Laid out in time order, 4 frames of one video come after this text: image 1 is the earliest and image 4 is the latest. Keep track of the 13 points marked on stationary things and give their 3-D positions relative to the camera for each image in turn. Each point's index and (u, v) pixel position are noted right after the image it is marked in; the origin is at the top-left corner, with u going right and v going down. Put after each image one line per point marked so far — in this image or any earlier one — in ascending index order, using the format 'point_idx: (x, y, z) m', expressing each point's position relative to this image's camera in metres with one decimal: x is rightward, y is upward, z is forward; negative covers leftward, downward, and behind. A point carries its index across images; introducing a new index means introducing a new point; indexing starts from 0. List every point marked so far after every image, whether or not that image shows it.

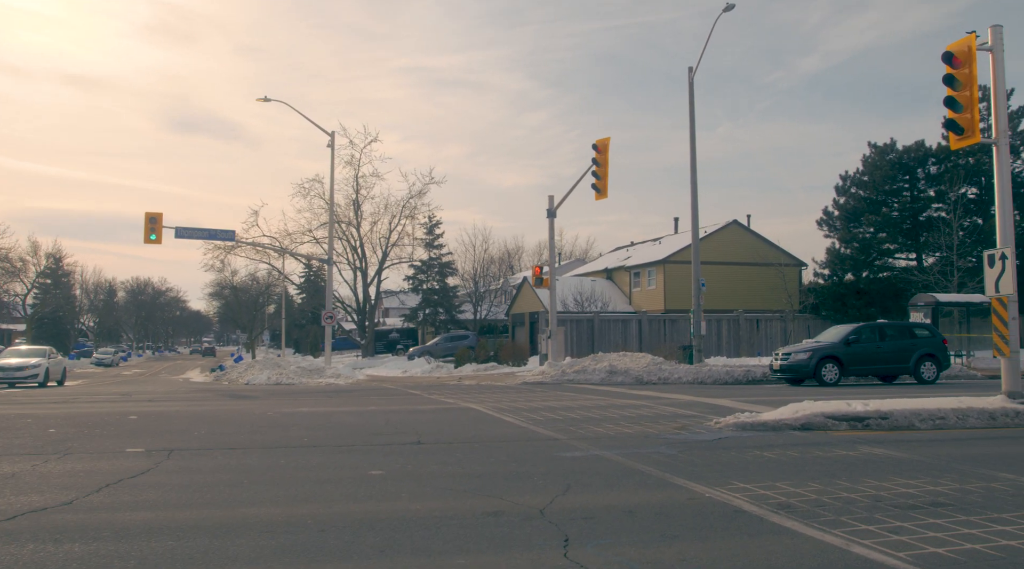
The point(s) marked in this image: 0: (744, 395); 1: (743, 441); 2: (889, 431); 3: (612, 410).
0: (+5.2, -2.5, +18.5) m
1: (+3.2, -2.2, +11.6) m
2: (+5.7, -2.2, +12.5) m
3: (+2.0, -2.5, +16.4) m
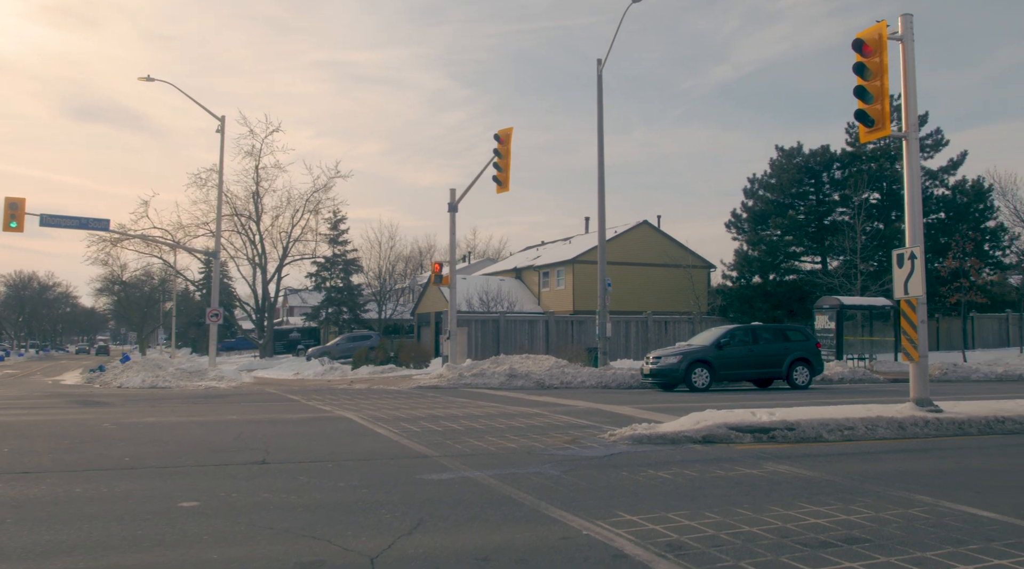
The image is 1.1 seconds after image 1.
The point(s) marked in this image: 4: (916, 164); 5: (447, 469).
0: (+2.8, -2.5, +17.3) m
1: (+1.5, -2.1, +10.2) m
2: (+3.9, -2.2, +11.4) m
3: (-0.2, -2.4, +14.9) m
4: (+6.7, +2.2, +13.6) m
5: (-0.8, -2.2, +9.7) m
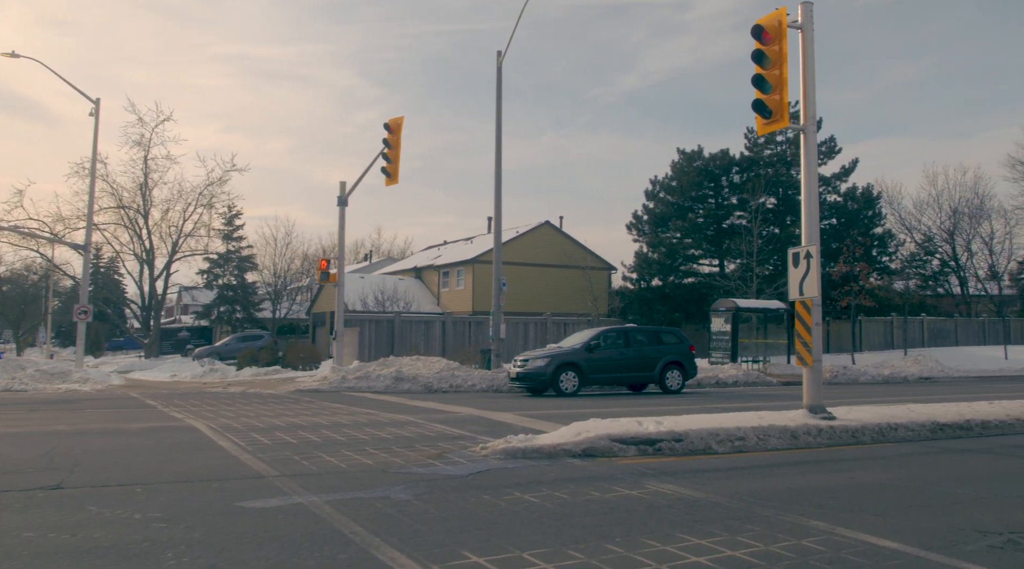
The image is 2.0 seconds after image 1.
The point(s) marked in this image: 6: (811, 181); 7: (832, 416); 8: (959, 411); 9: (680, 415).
0: (+0.4, -2.4, +16.1) m
1: (-0.1, -2.1, +9.0) m
2: (+2.2, -2.2, +10.4) m
3: (-2.3, -2.4, +13.4) m
4: (+4.7, +2.2, +12.9) m
5: (-2.3, -2.1, +8.2) m
6: (+4.6, +1.6, +12.9) m
7: (+4.8, -2.0, +12.3) m
8: (+7.2, -2.0, +13.3) m
9: (+2.5, -1.9, +12.3) m
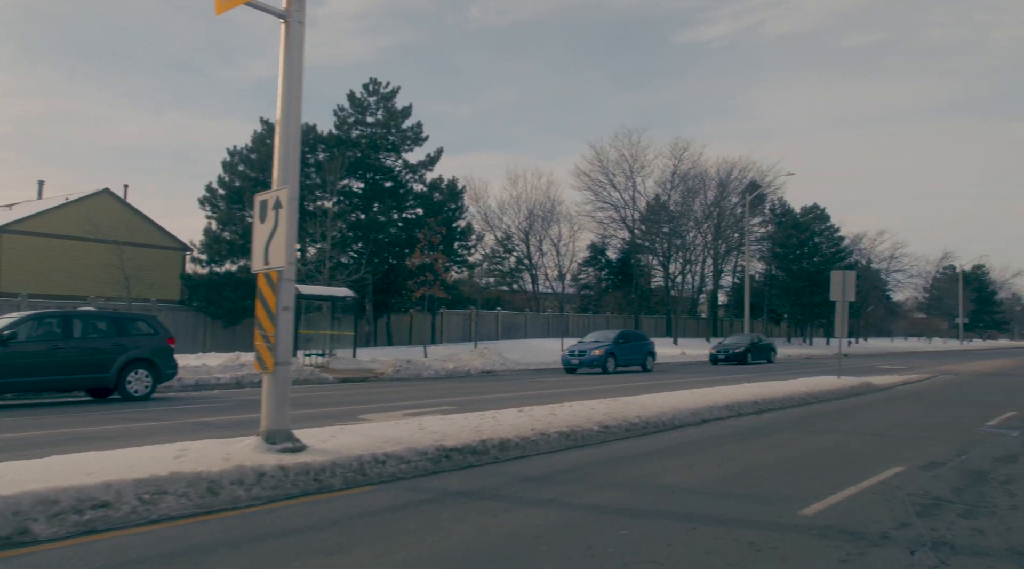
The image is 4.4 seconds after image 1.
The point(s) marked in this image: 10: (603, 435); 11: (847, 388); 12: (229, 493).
0: (-7.8, -1.9, +9.7) m
1: (-5.0, -1.6, +3.1) m
2: (-3.6, -1.8, +5.4) m
3: (-9.0, -1.7, +6.1) m
4: (-2.3, +2.5, +8.8) m
5: (-6.6, -1.6, +1.4) m
6: (-2.3, +2.0, +8.7) m
7: (-2.1, -1.6, +8.3) m
8: (-0.4, -1.8, +10.2) m
9: (-4.1, -1.5, +7.2) m
10: (+1.2, -2.0, +11.0) m
11: (+7.8, -2.4, +19.2) m
12: (-2.4, -1.7, +6.9) m
